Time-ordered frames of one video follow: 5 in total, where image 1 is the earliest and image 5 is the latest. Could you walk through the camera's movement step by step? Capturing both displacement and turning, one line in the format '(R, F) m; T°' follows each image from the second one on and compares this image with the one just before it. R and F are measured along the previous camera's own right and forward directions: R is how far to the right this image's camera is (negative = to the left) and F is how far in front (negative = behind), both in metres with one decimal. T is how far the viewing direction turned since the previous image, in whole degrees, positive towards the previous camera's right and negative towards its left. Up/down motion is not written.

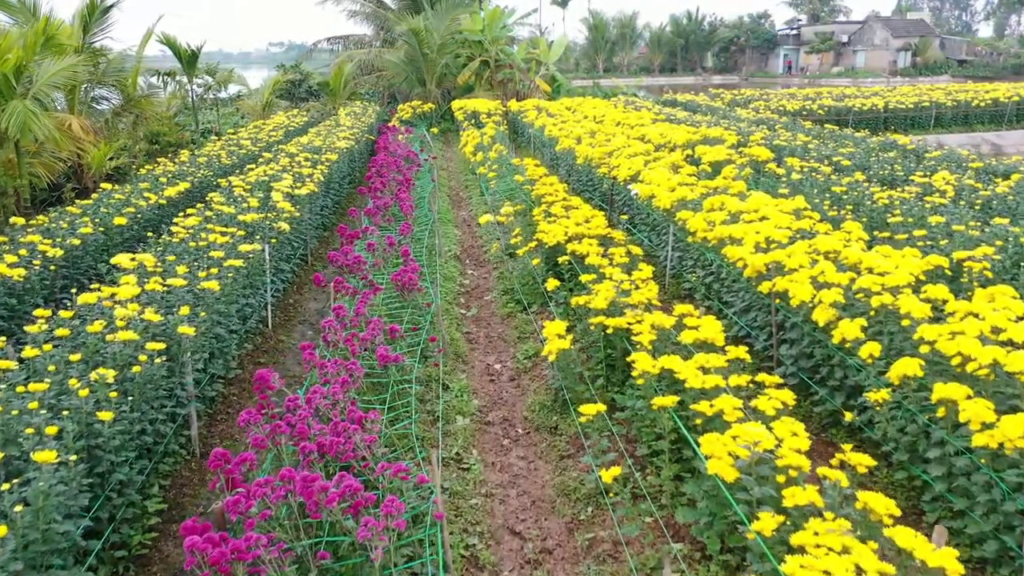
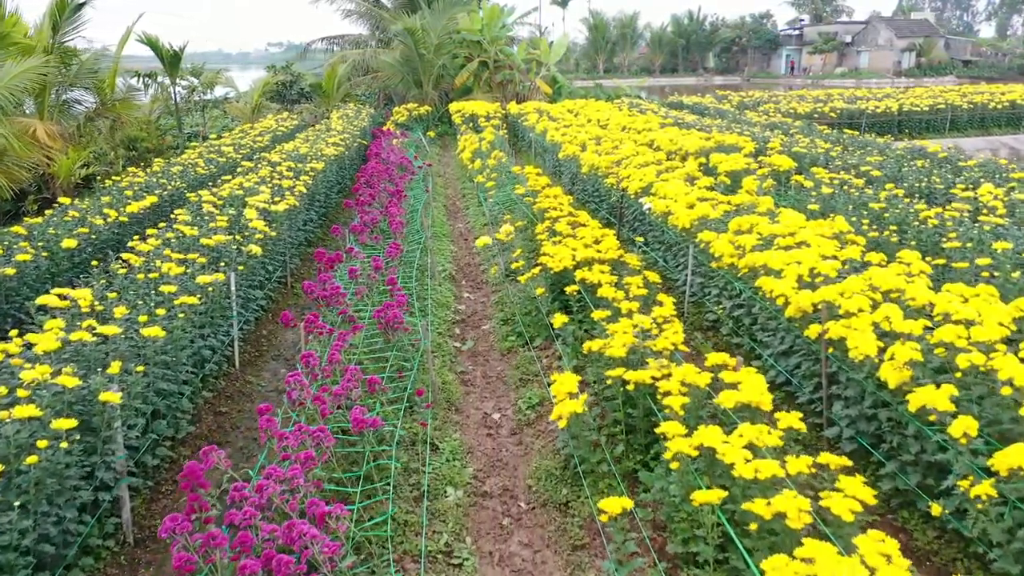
(0.0, +0.7) m; 0°
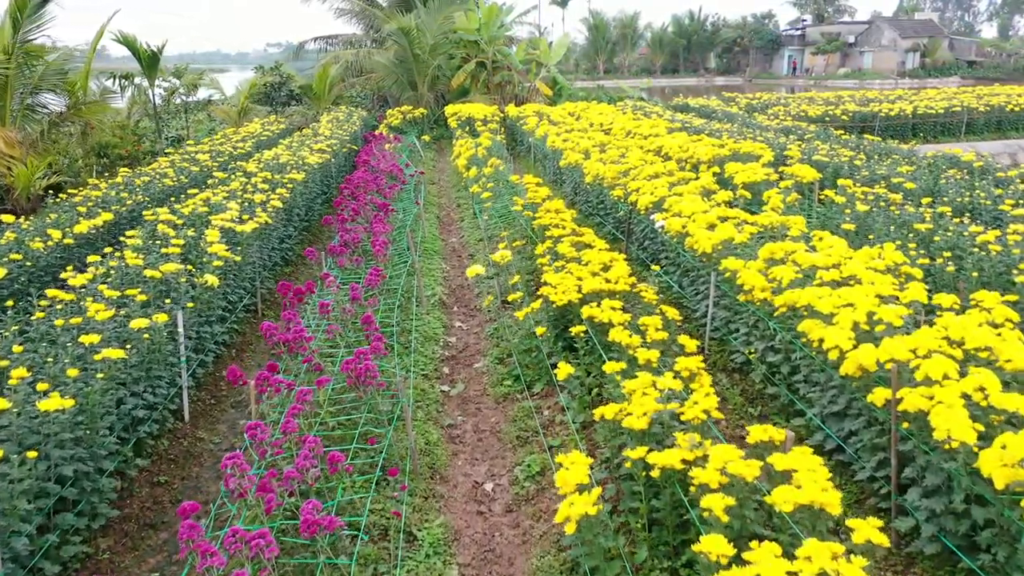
(0.0, +0.8) m; 0°
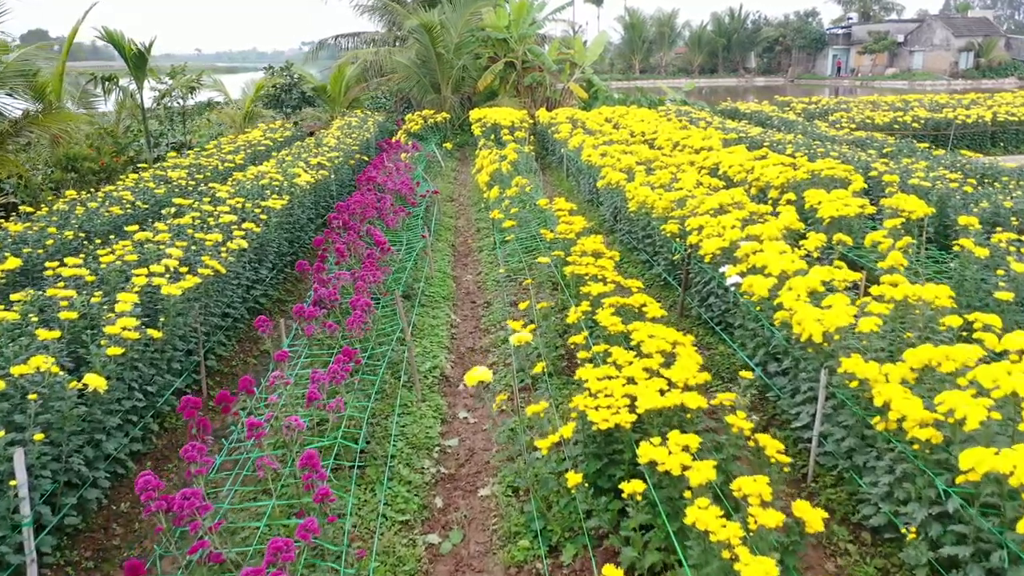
(0.0, +1.6) m; -2°
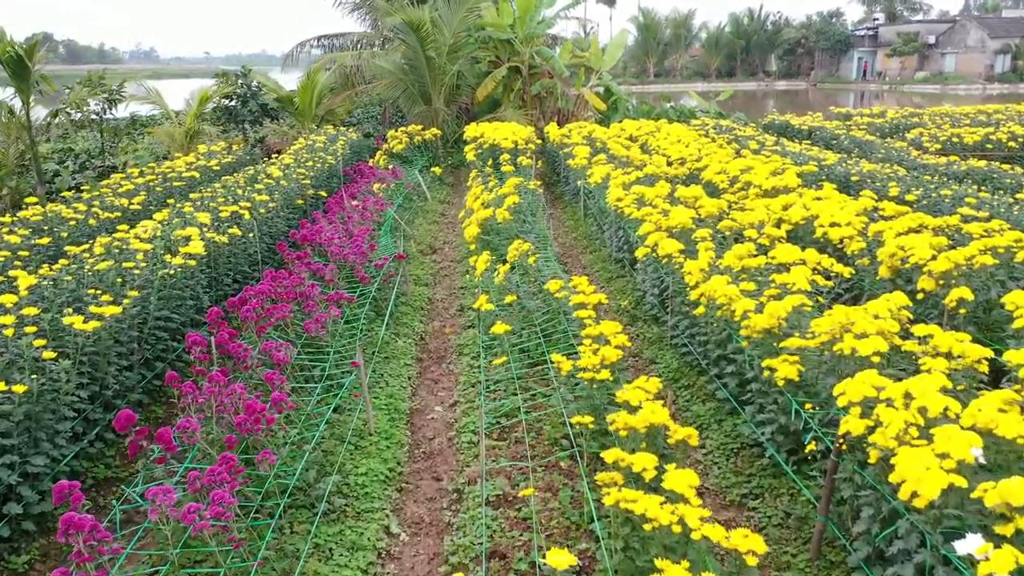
(+0.1, +2.9) m; -1°
